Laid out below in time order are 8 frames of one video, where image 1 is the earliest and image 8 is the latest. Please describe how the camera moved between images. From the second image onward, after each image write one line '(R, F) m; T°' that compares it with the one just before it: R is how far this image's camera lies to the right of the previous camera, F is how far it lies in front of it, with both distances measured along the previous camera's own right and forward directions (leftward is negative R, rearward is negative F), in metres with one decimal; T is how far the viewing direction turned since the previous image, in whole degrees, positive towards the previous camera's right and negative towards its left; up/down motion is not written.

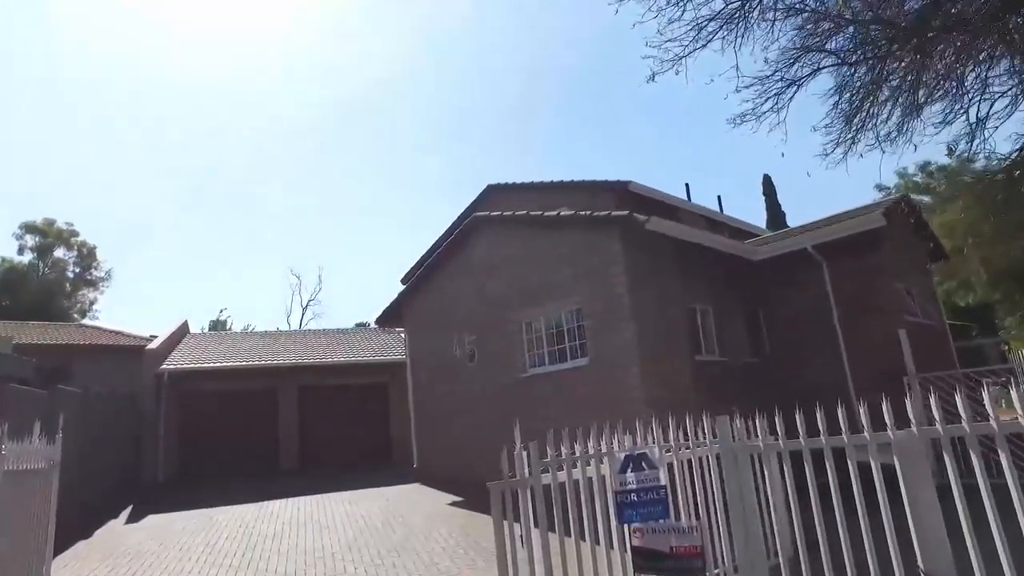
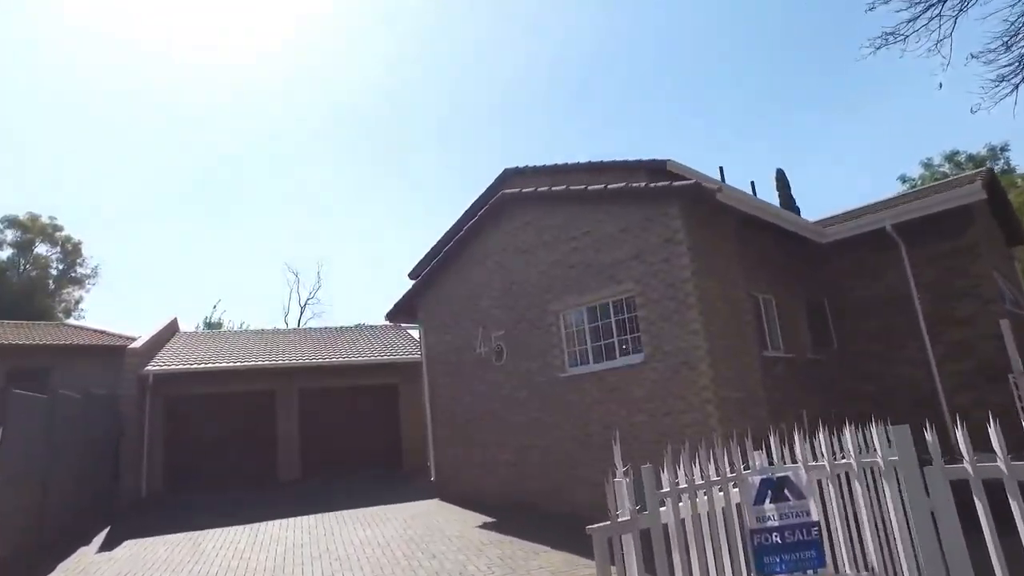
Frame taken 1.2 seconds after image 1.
(-0.7, +1.6) m; 0°
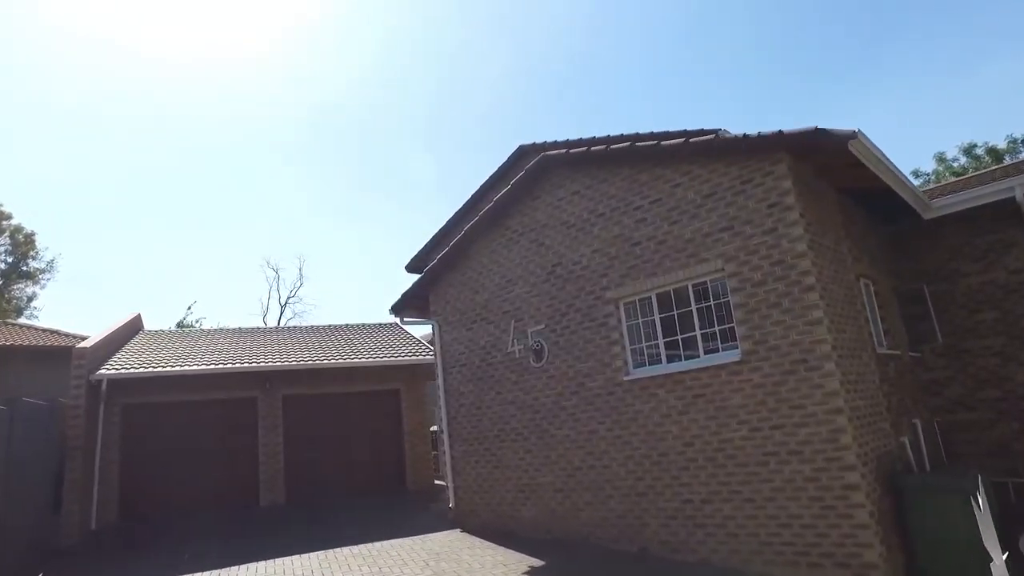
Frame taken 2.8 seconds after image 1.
(-1.0, +2.2) m; +2°
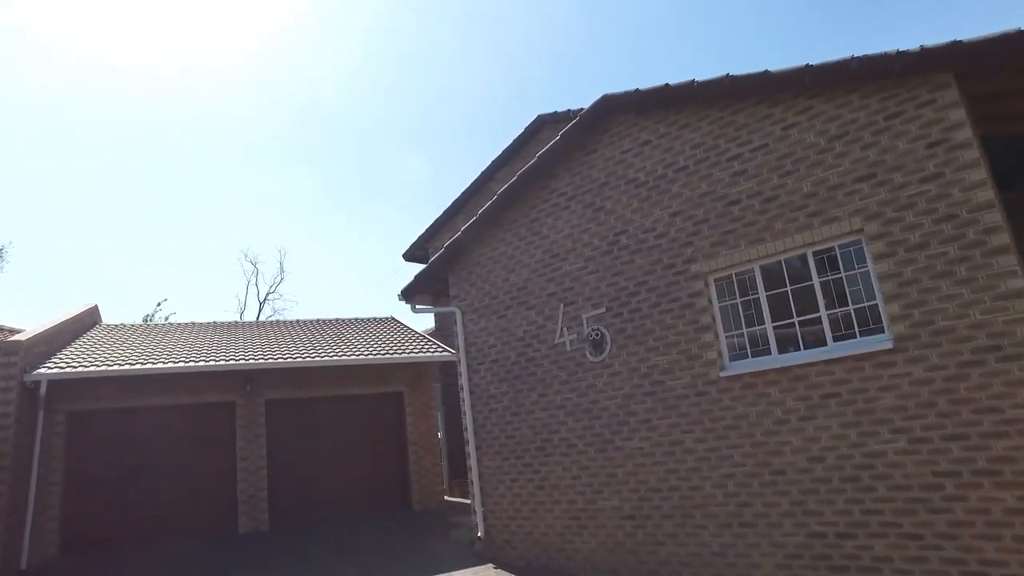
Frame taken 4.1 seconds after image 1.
(-0.9, +2.0) m; +2°
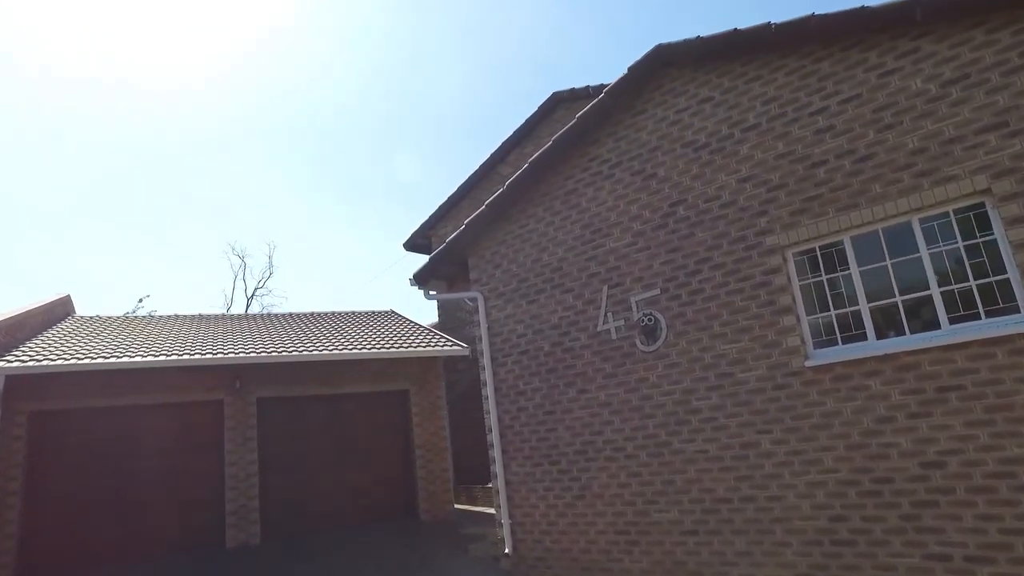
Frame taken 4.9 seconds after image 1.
(-0.6, +1.1) m; +1°
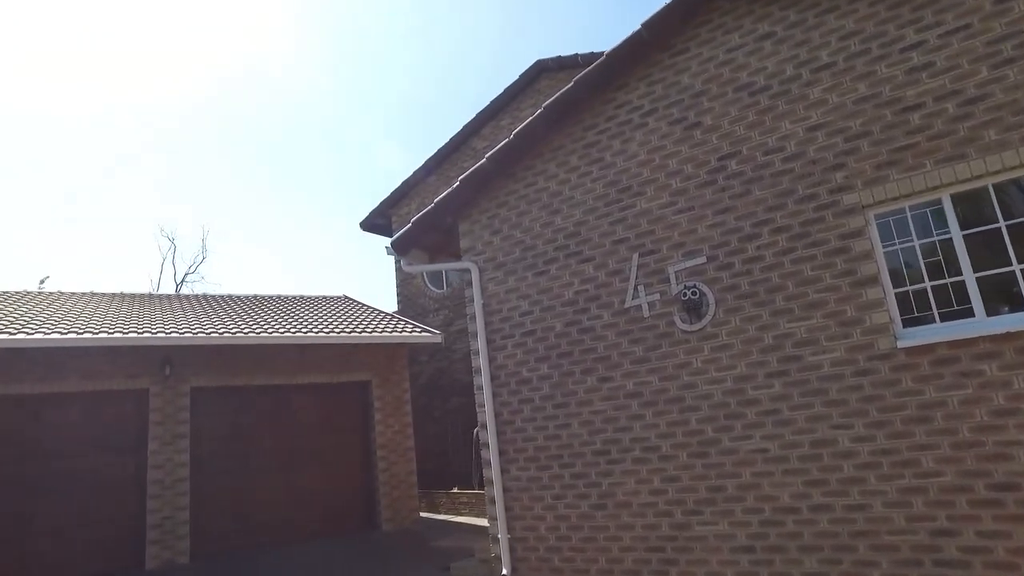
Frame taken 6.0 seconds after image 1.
(-0.7, +1.3) m; +6°
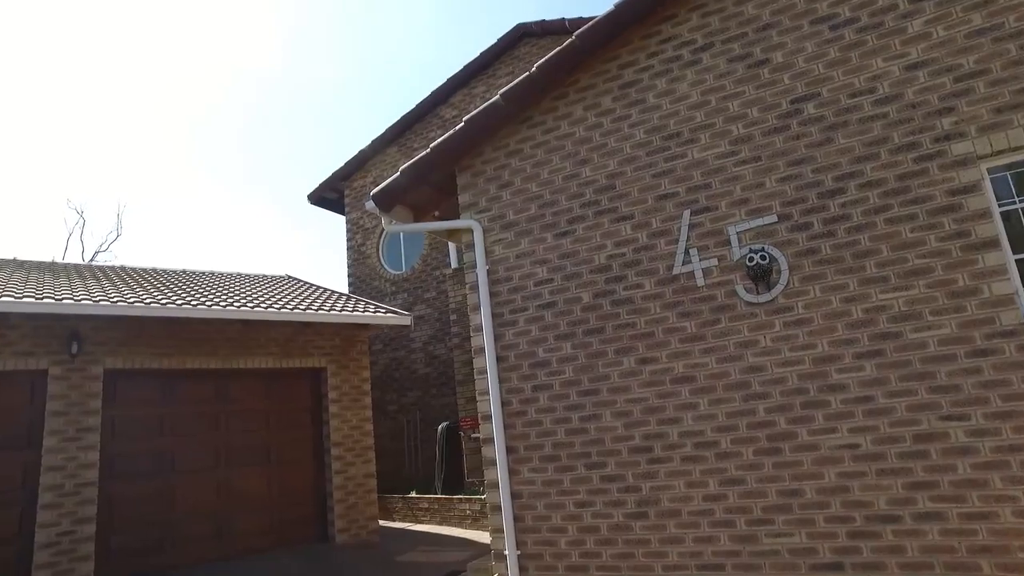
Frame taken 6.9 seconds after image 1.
(-0.7, +1.2) m; +7°
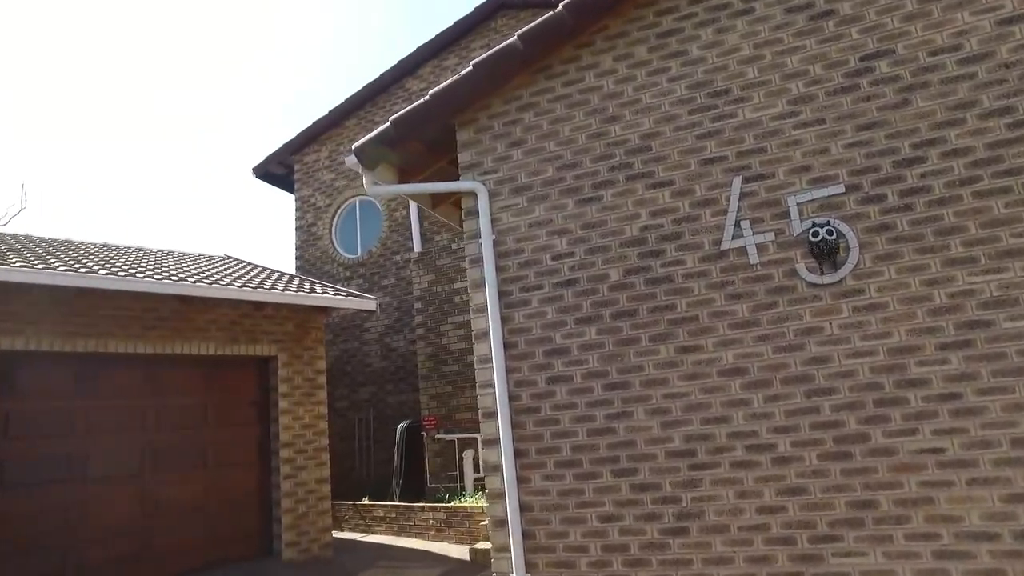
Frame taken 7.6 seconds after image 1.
(-0.6, +0.9) m; +6°
